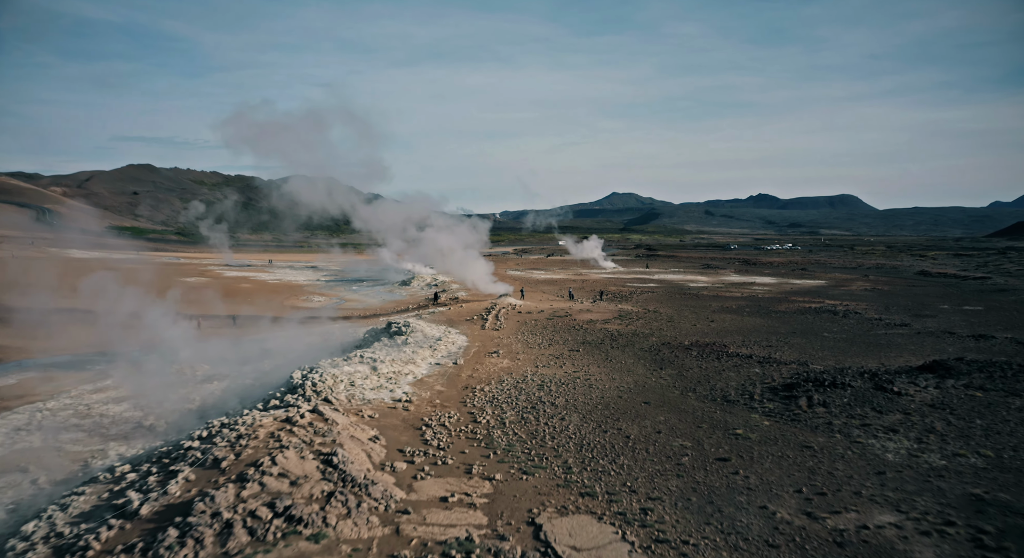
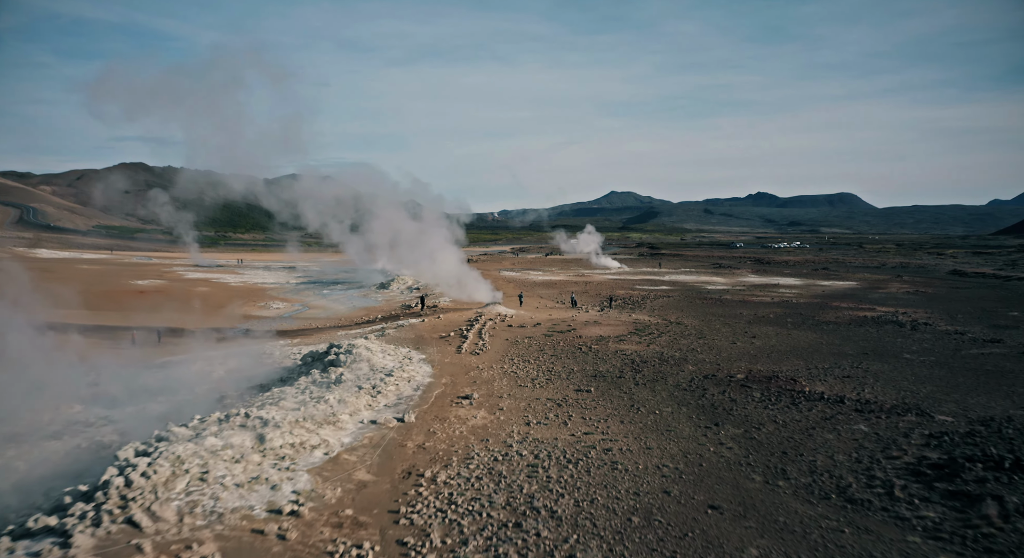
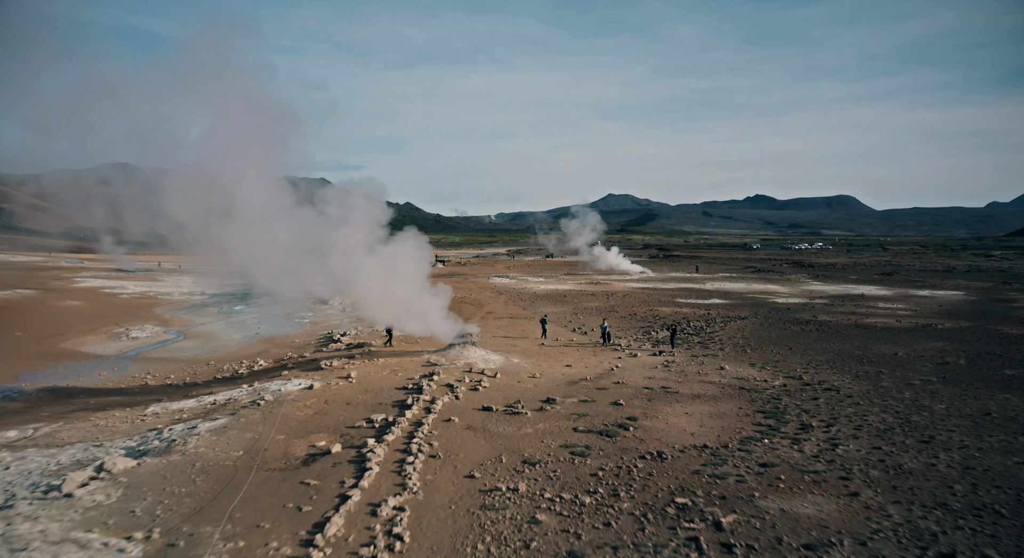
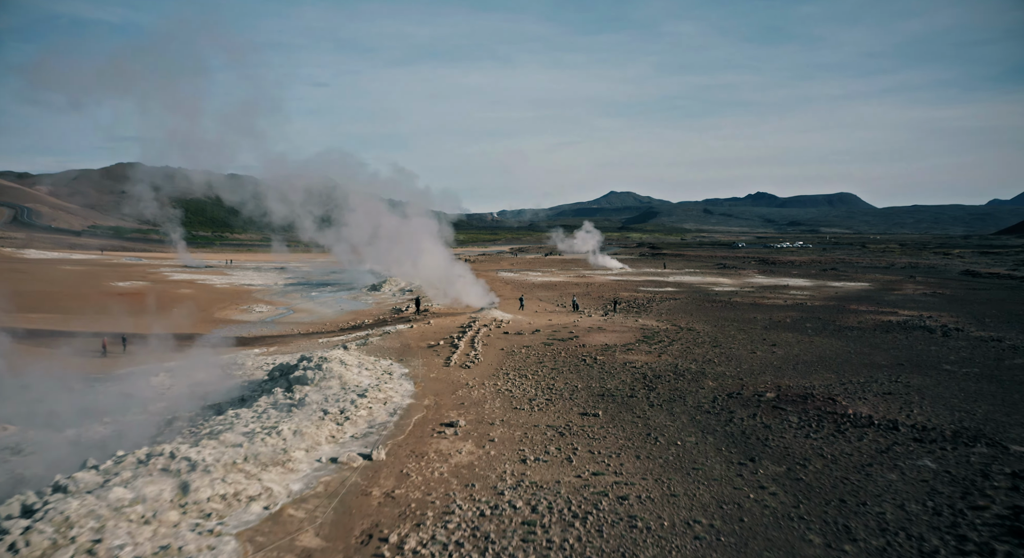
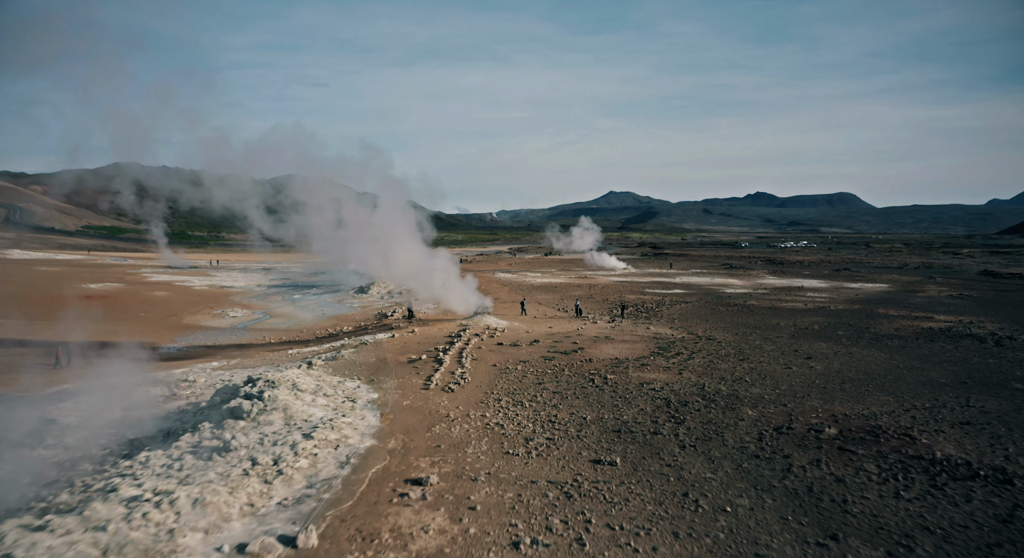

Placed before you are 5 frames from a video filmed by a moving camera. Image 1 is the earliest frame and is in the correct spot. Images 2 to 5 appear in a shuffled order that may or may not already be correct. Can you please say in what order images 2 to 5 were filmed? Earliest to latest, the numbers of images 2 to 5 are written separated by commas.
2, 4, 5, 3
